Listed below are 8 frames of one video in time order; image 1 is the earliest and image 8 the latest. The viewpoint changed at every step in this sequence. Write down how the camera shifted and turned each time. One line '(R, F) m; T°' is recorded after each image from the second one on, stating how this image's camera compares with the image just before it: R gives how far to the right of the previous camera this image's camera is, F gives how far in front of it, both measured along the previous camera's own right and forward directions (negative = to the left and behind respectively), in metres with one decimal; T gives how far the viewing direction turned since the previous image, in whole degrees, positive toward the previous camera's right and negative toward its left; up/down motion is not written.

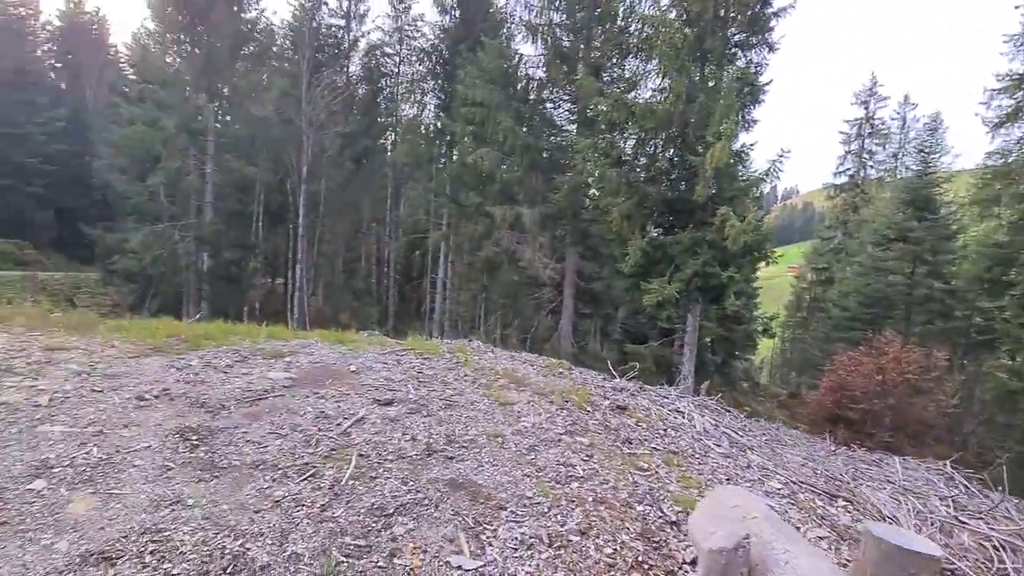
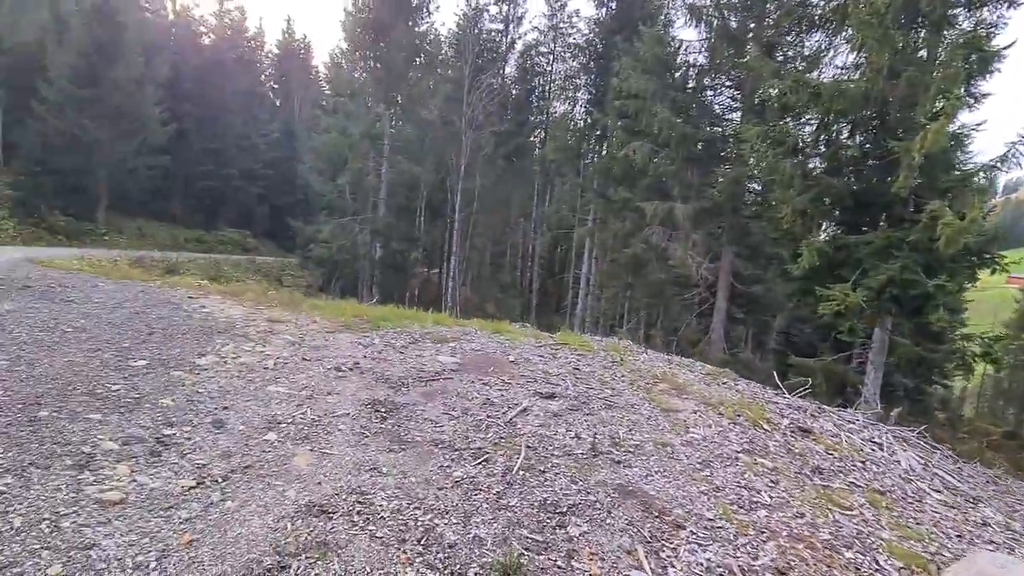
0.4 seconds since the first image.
(-0.2, +0.1) m; -16°
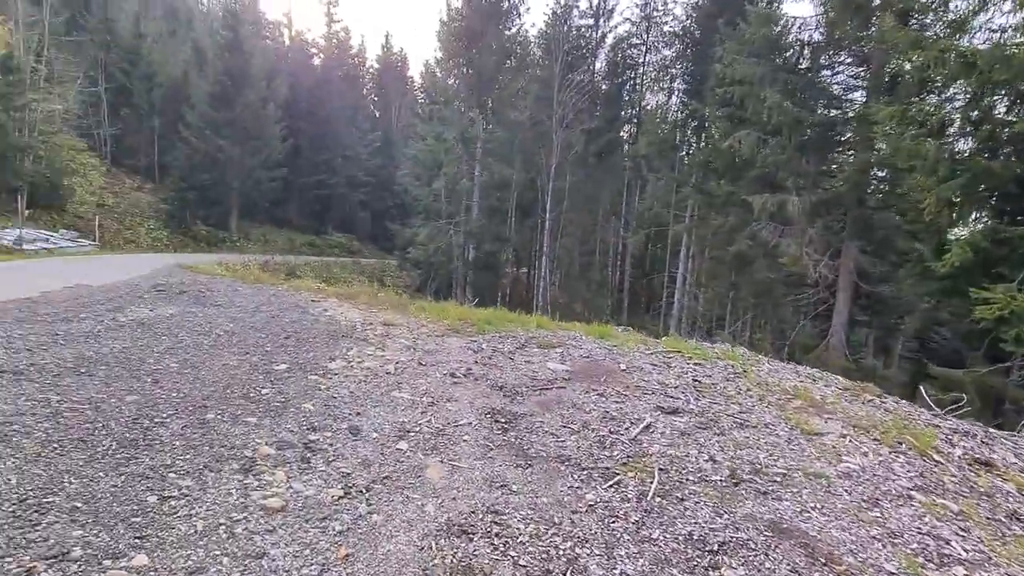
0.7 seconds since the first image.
(-0.2, +0.1) m; -10°
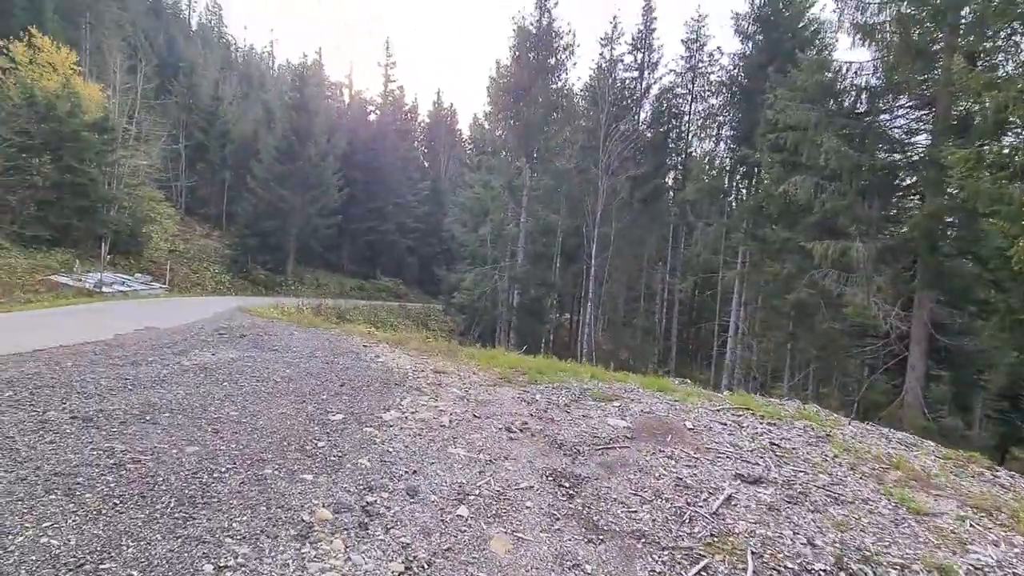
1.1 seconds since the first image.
(-0.1, +0.1) m; -5°
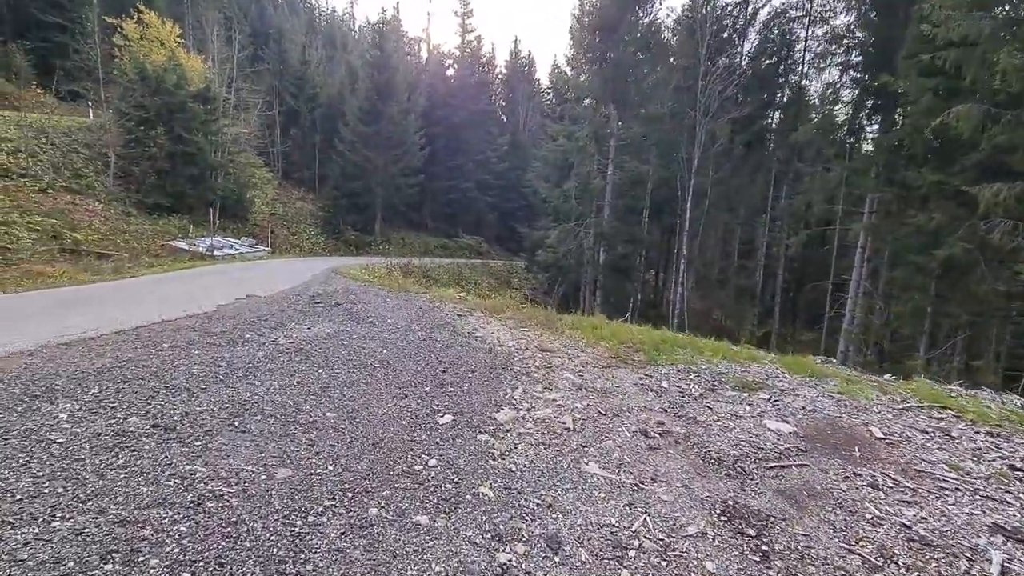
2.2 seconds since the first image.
(-0.3, +0.6) m; -9°
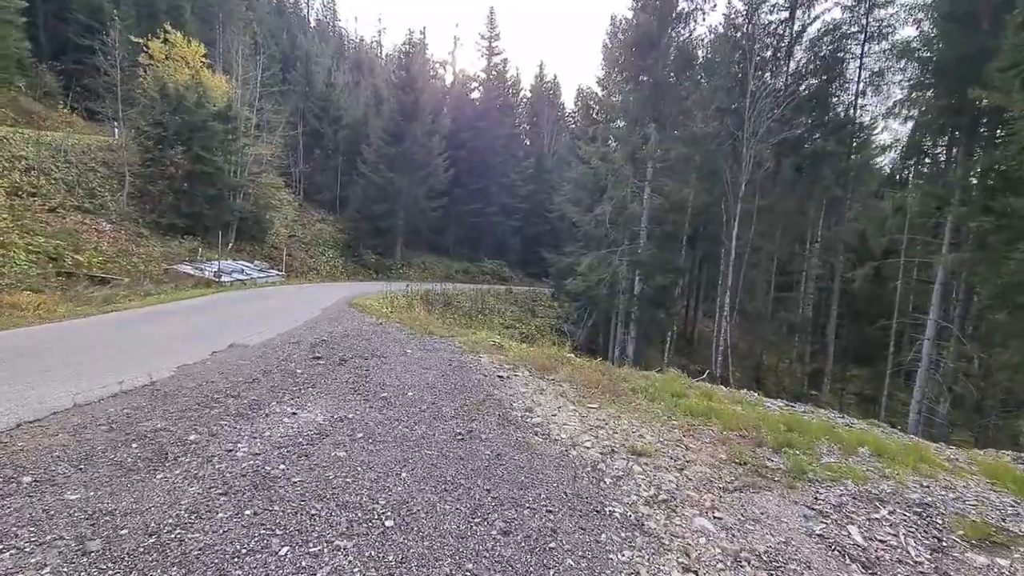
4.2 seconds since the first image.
(-0.4, +1.3) m; -2°
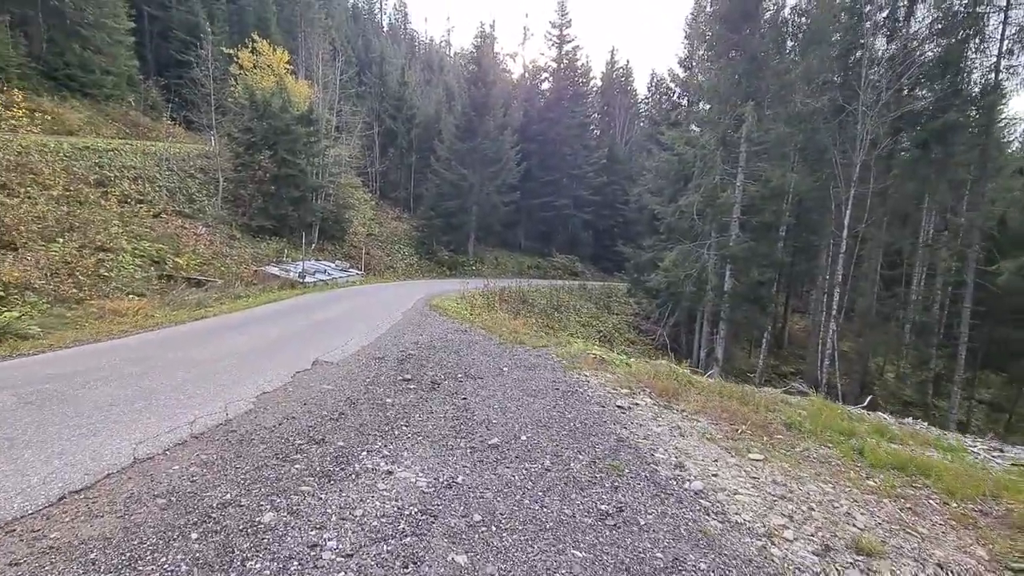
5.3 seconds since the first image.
(-0.4, +0.7) m; -8°
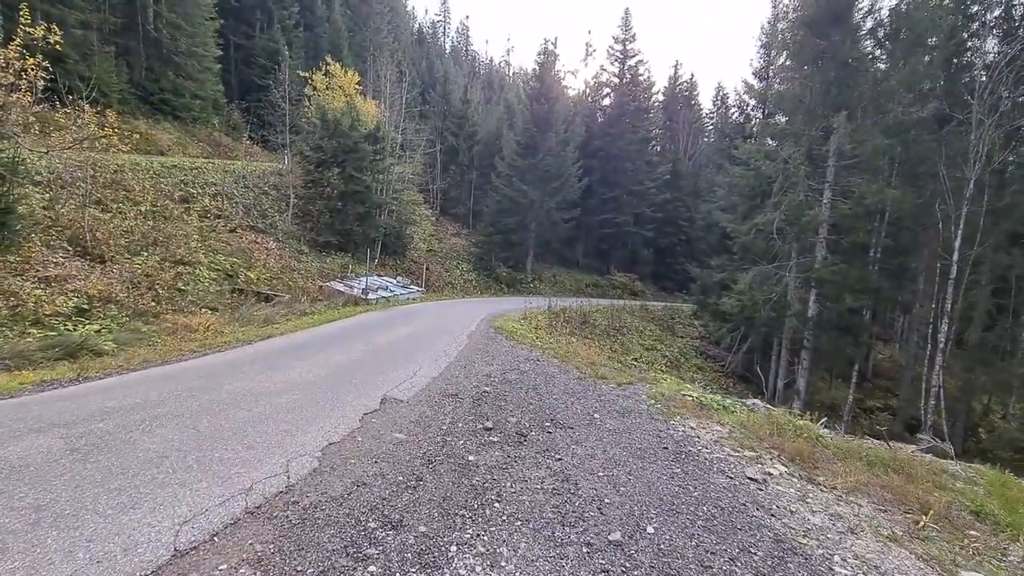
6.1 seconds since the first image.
(-0.3, +0.6) m; -6°
